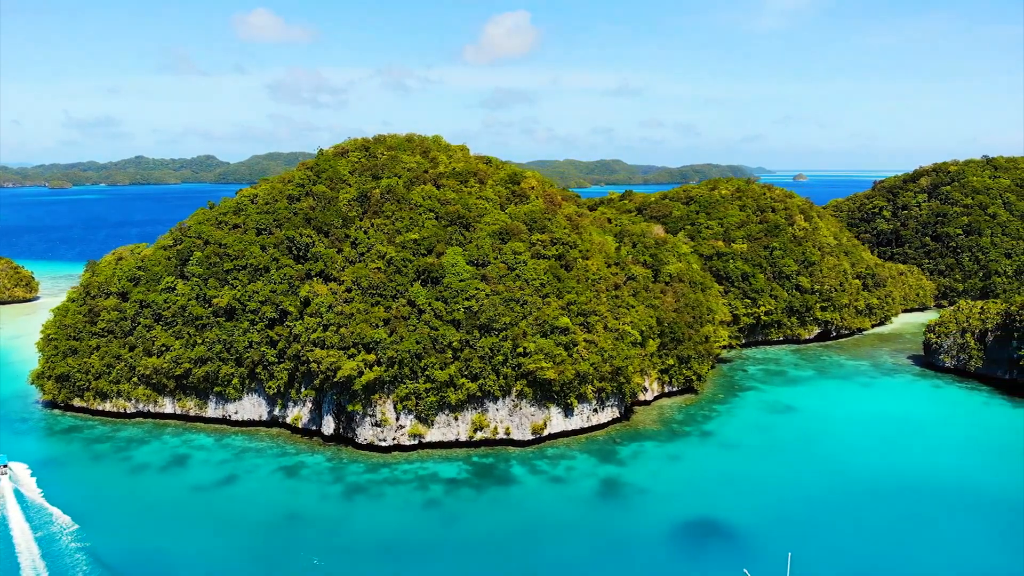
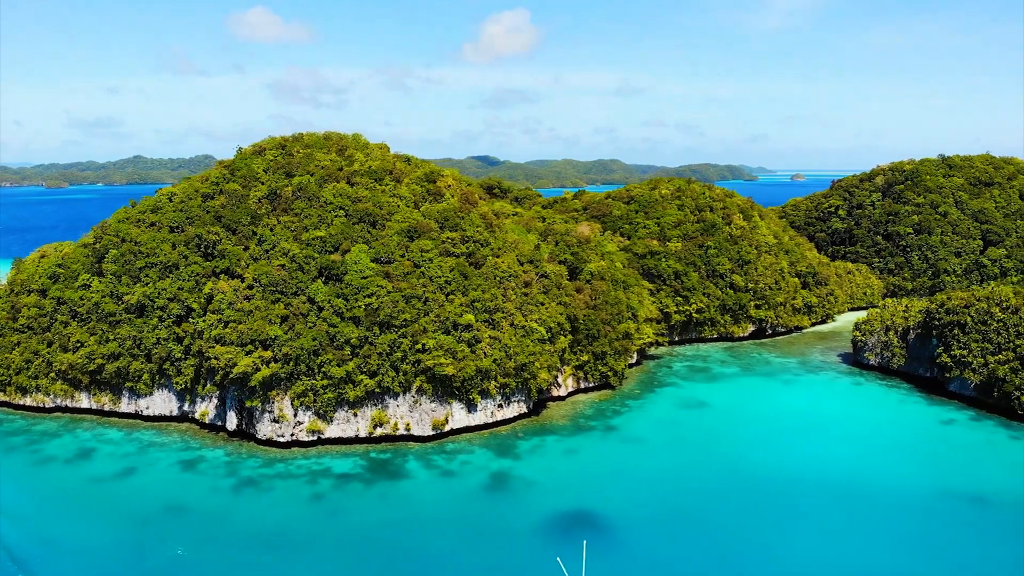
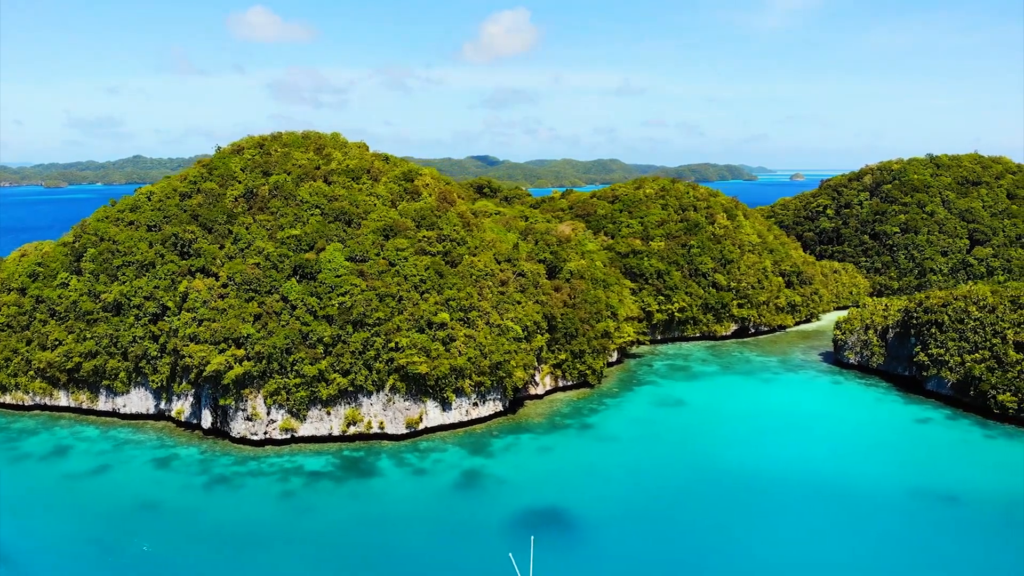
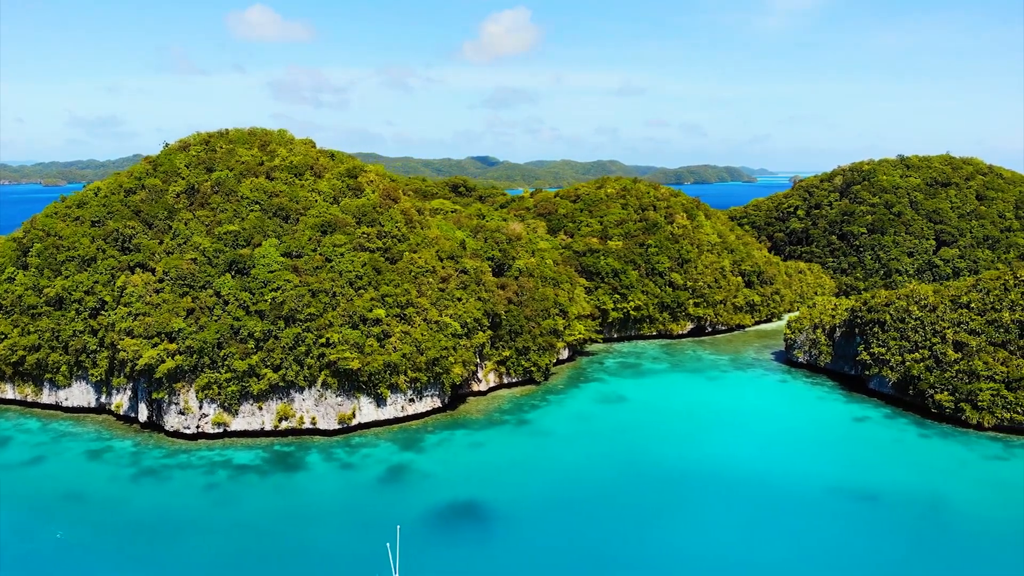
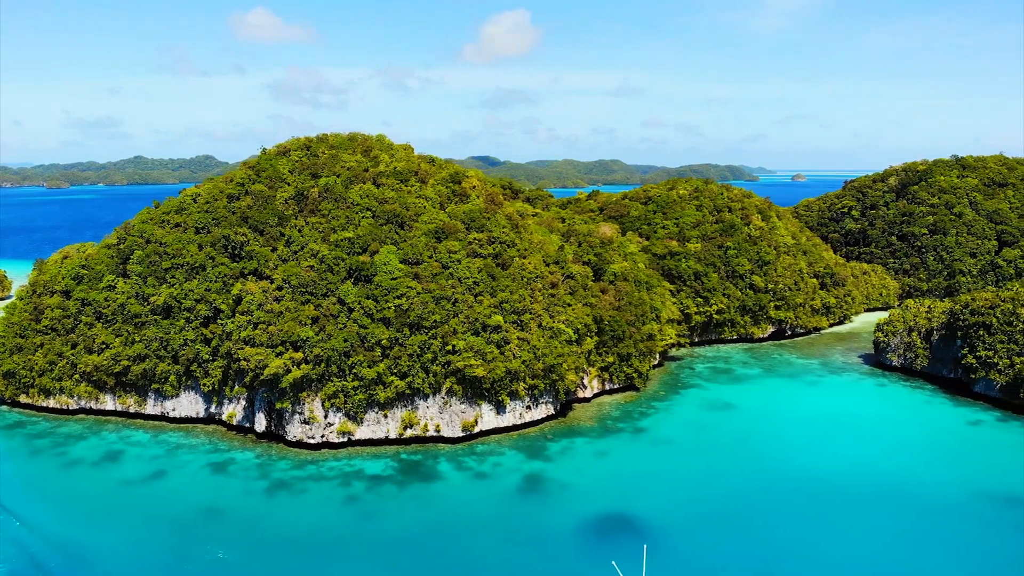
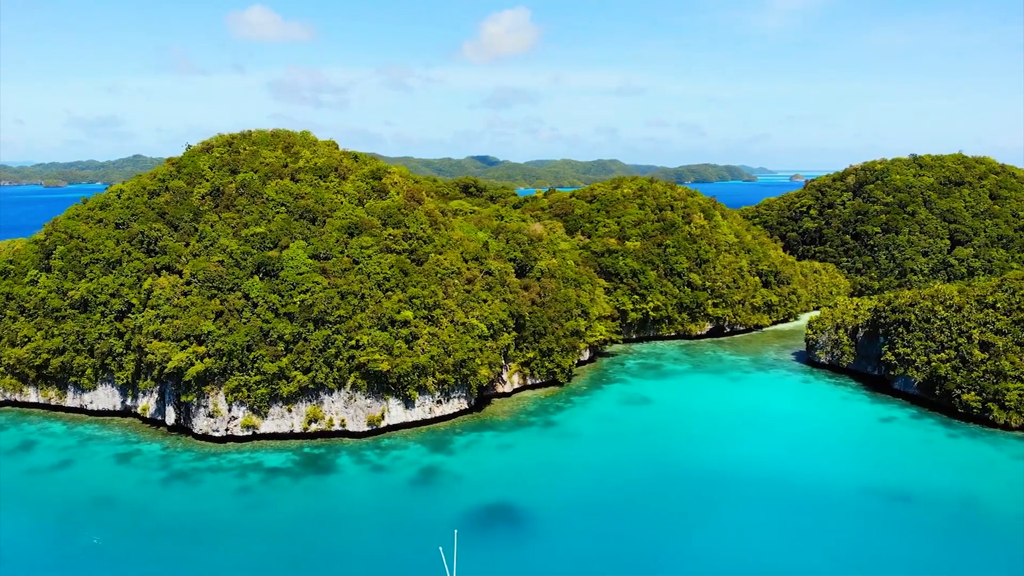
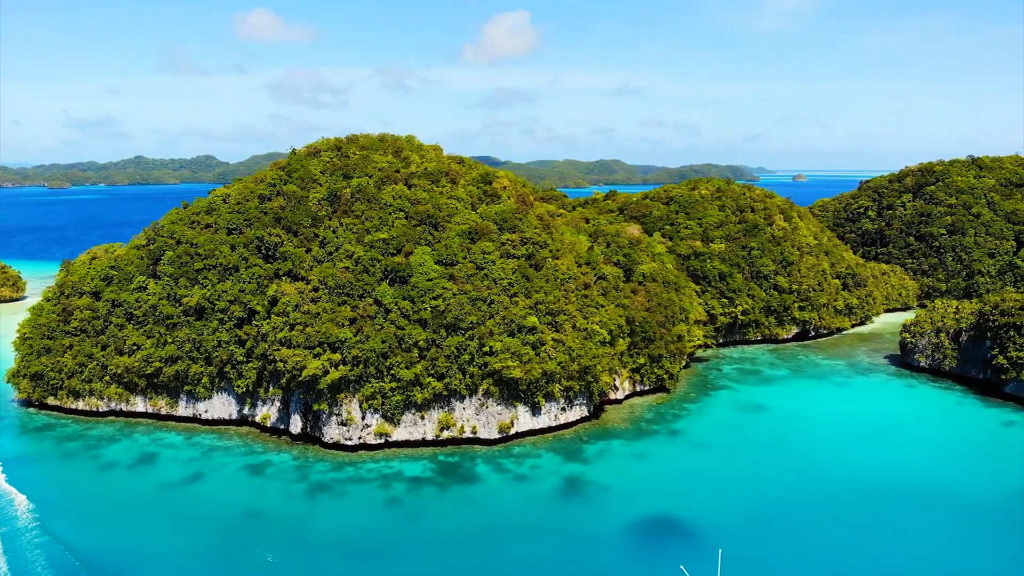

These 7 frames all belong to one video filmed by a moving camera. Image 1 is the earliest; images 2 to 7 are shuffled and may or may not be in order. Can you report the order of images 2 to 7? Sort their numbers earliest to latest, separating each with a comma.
7, 5, 2, 3, 6, 4
